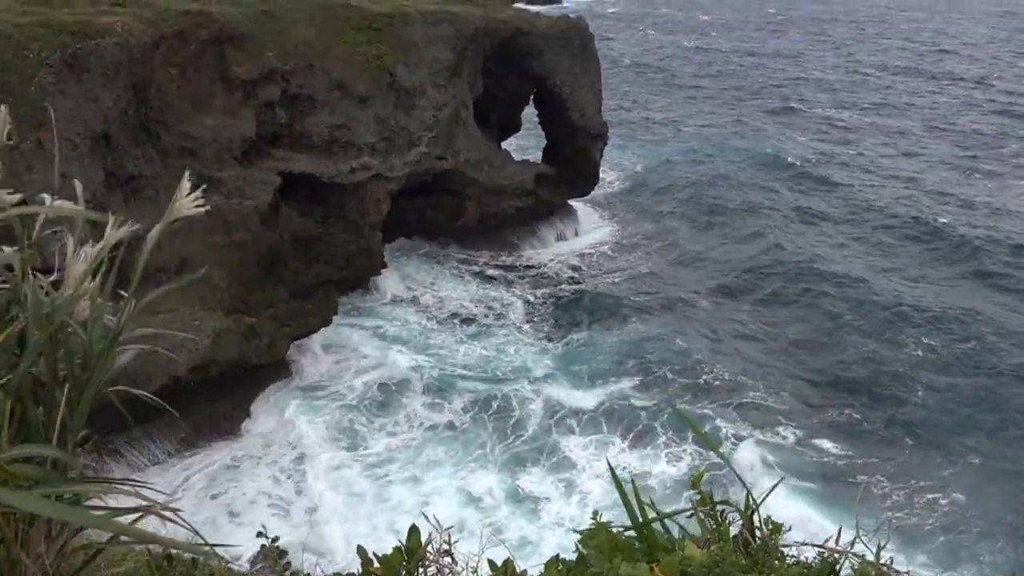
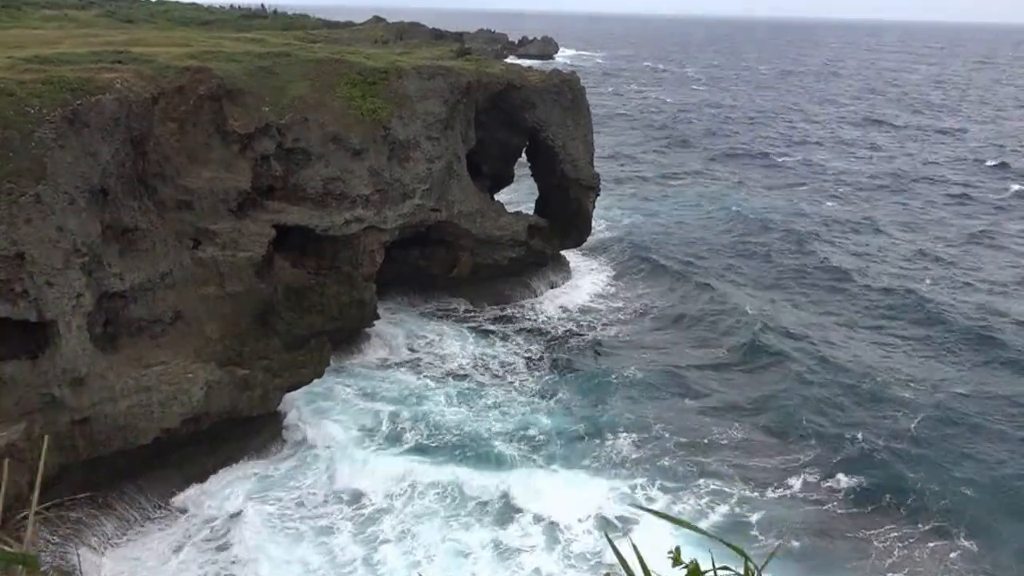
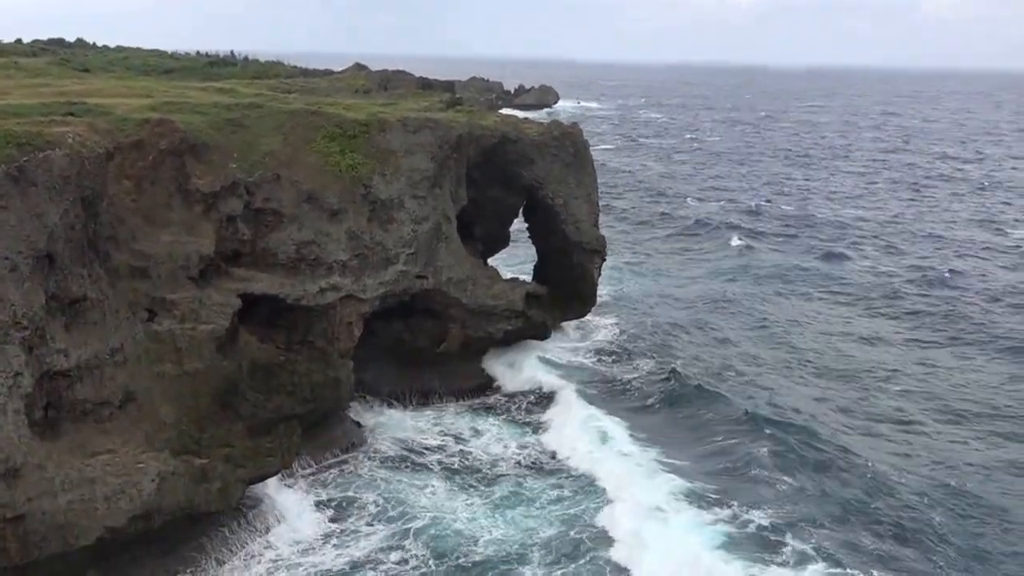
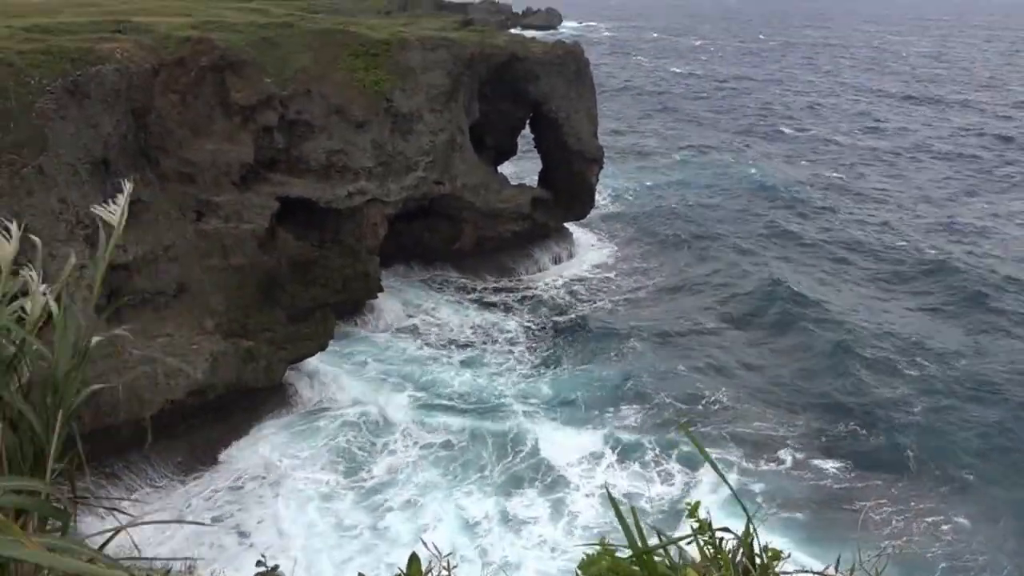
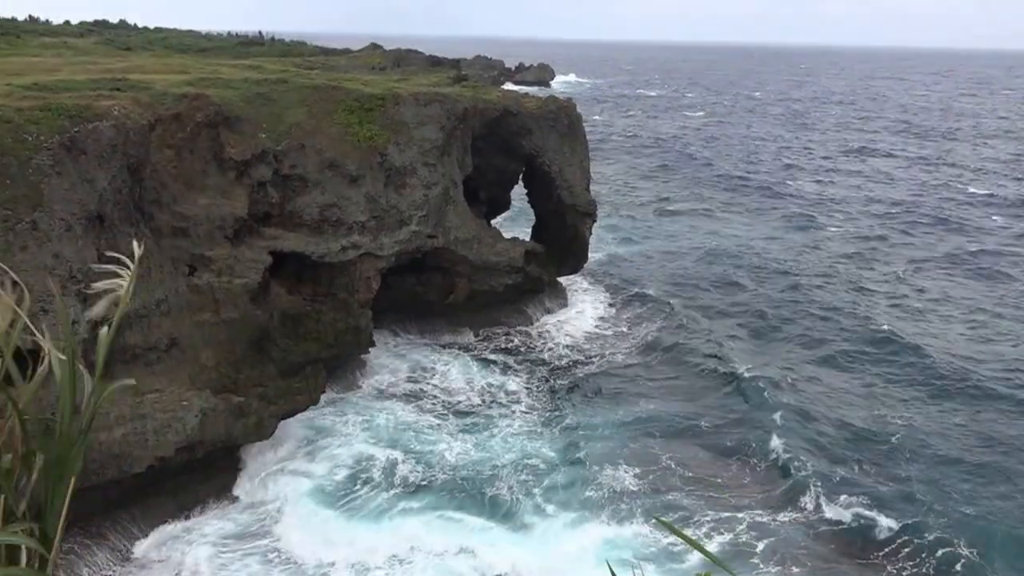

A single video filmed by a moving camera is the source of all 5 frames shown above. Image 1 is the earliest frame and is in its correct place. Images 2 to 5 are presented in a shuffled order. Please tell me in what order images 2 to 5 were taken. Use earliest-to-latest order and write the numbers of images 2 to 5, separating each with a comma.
4, 2, 5, 3
